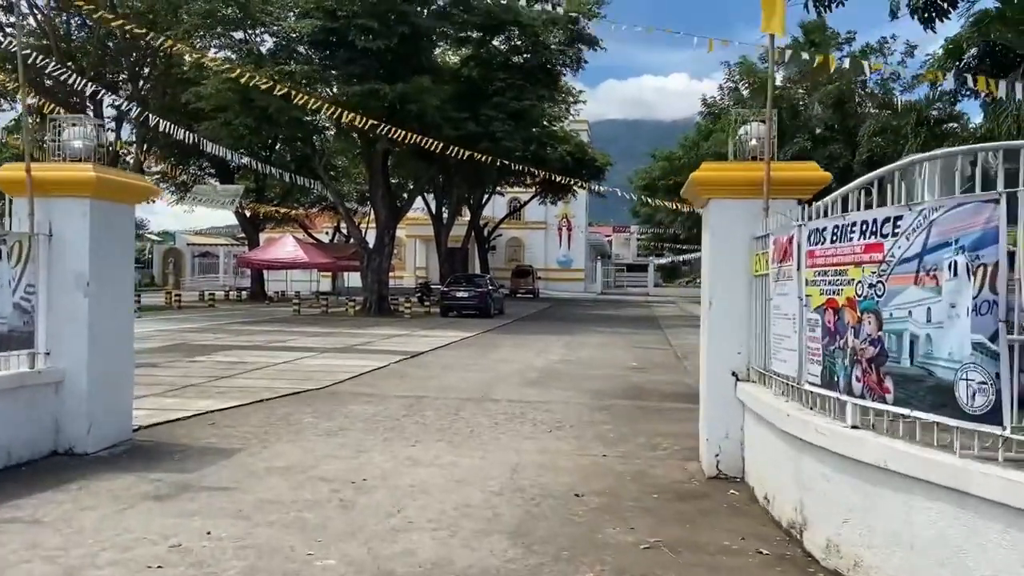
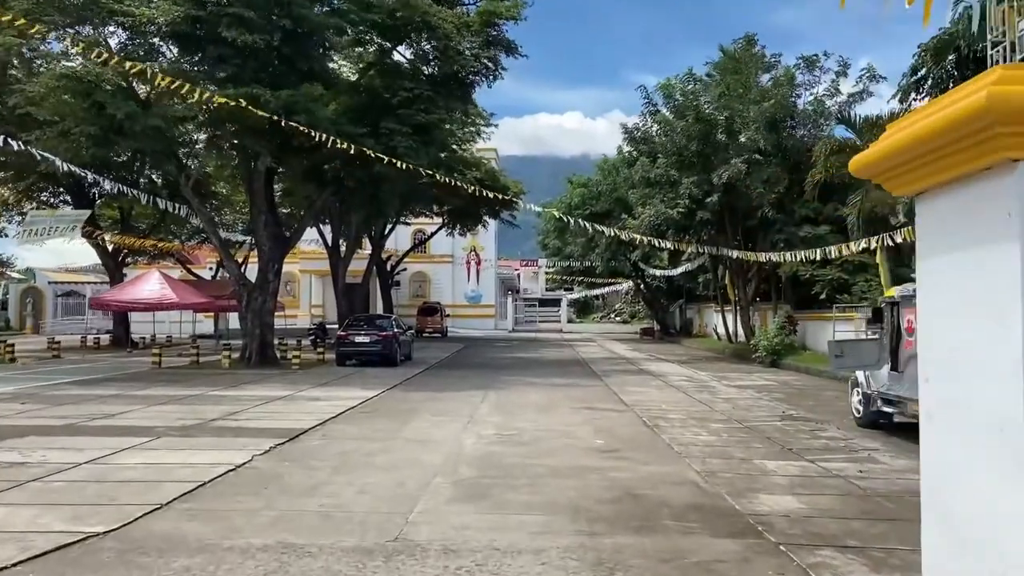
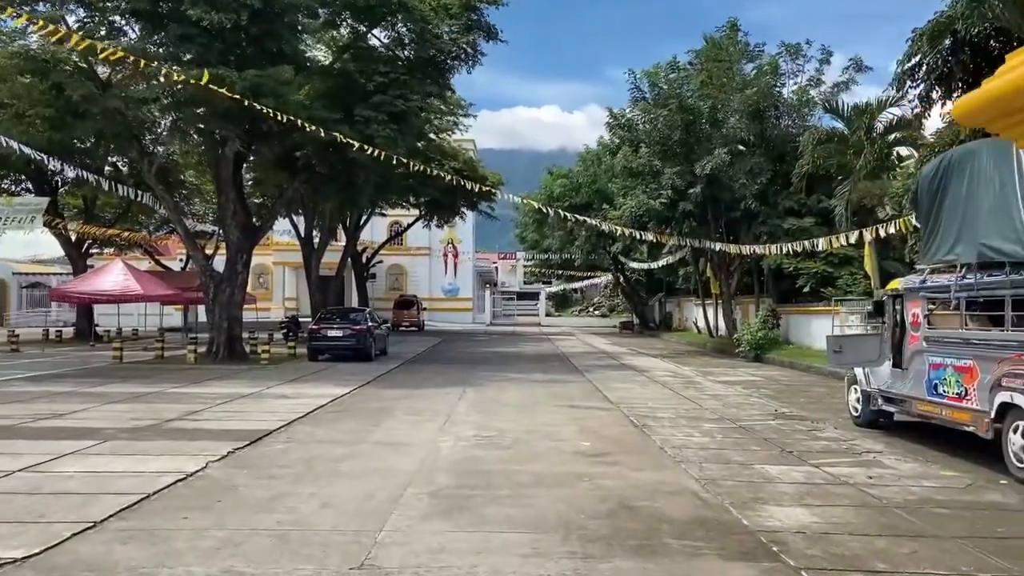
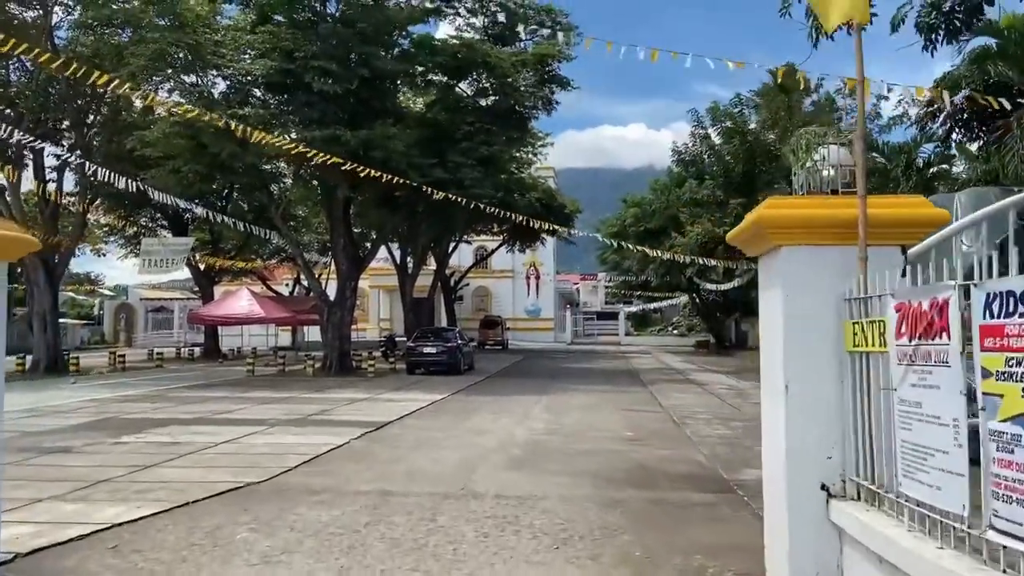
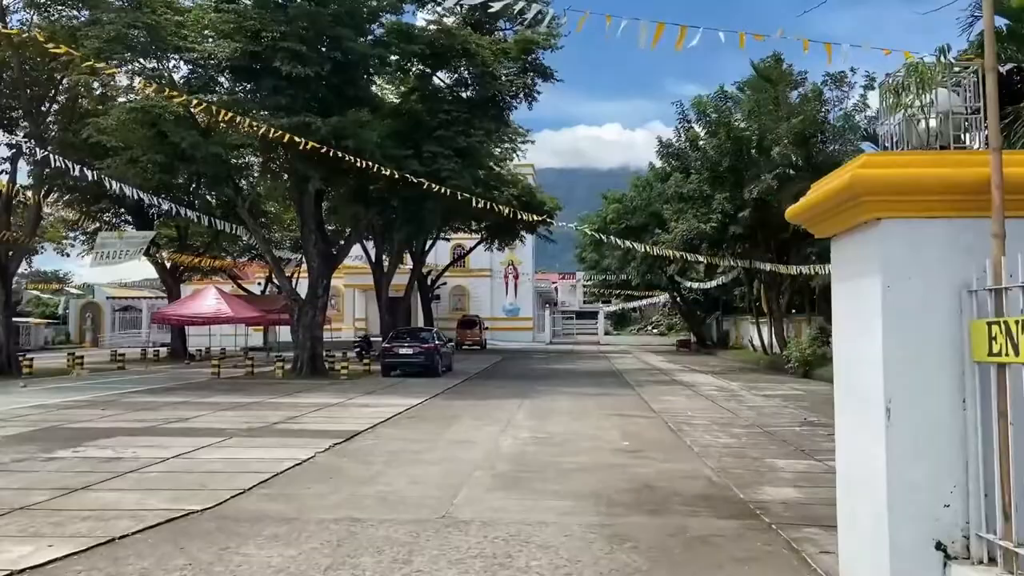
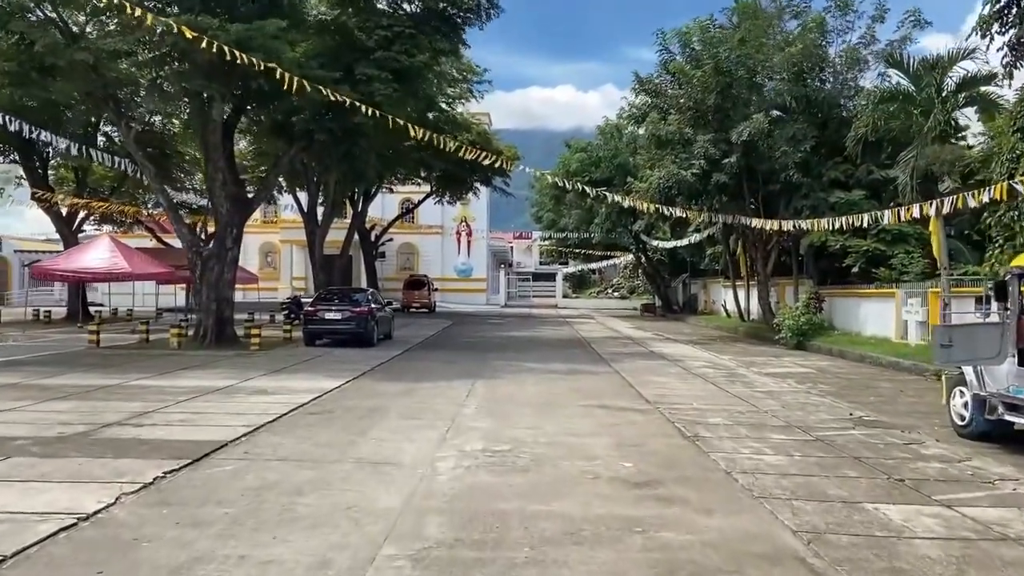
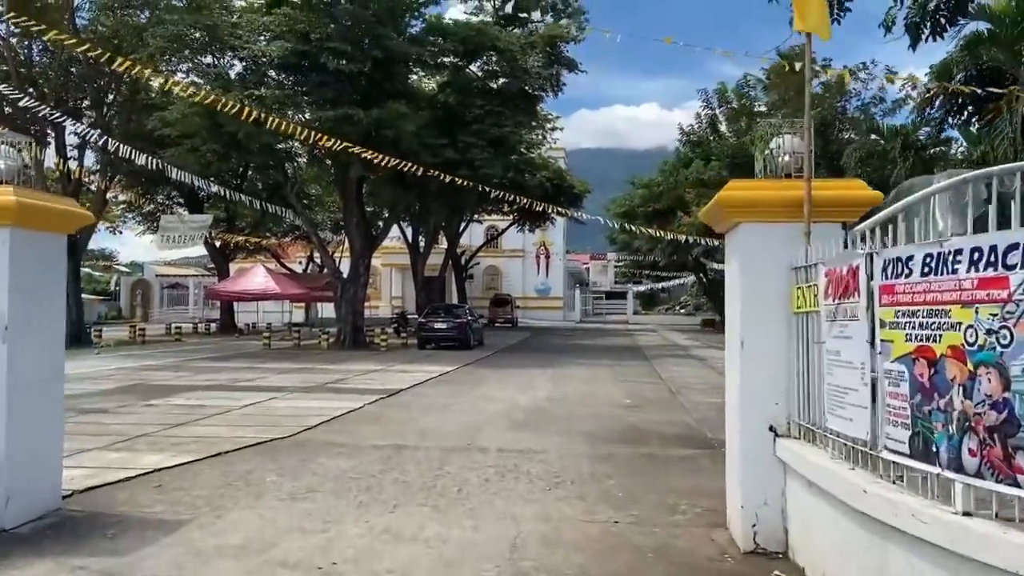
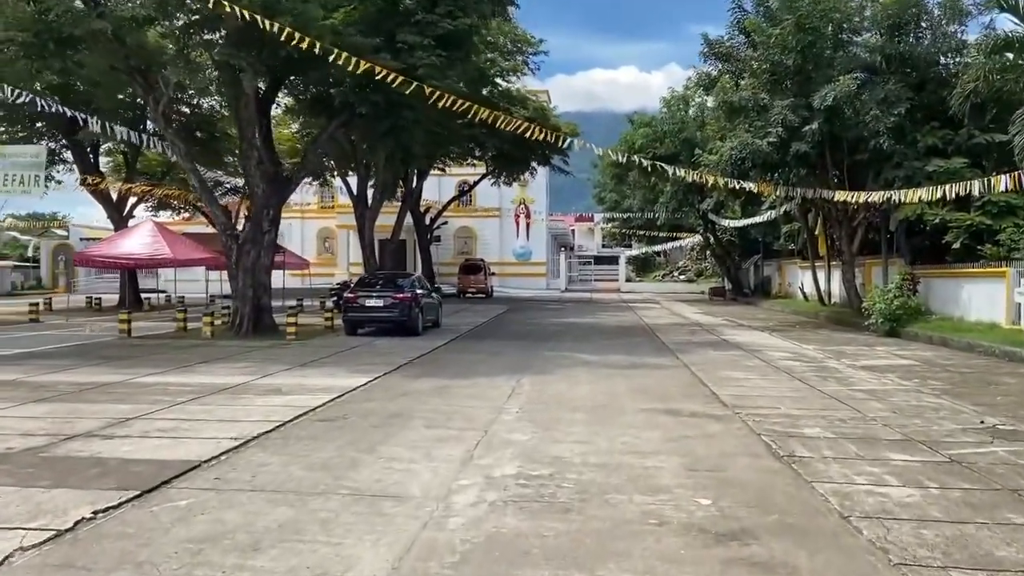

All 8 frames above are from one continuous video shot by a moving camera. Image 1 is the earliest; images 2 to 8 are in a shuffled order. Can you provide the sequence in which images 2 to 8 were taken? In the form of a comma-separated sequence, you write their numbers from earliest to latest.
7, 4, 5, 2, 3, 6, 8
